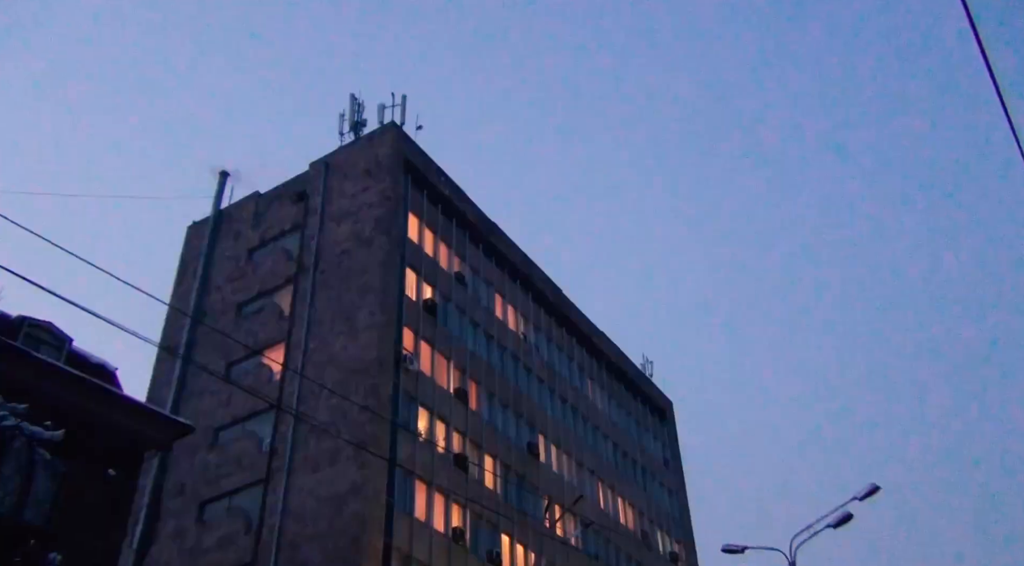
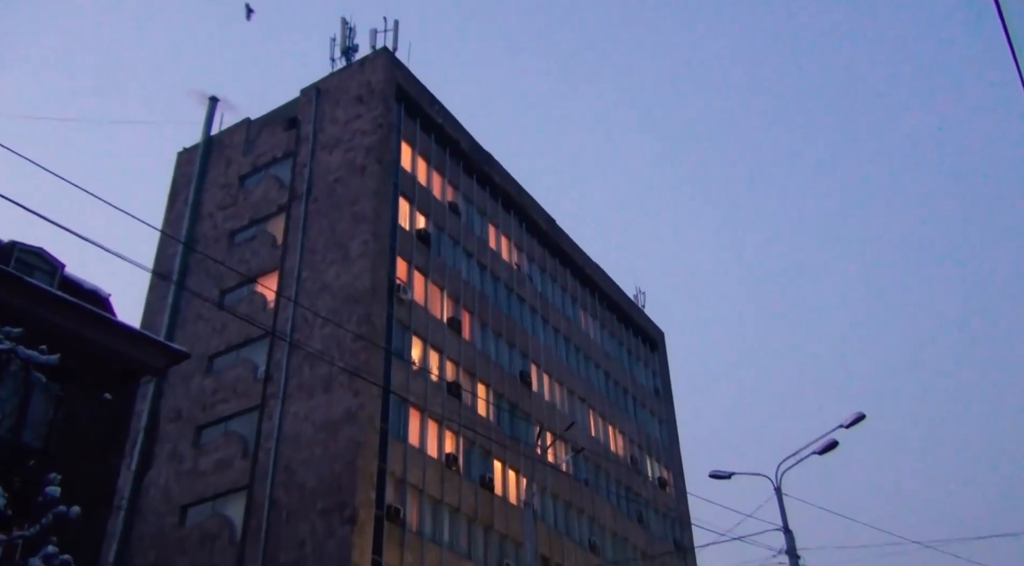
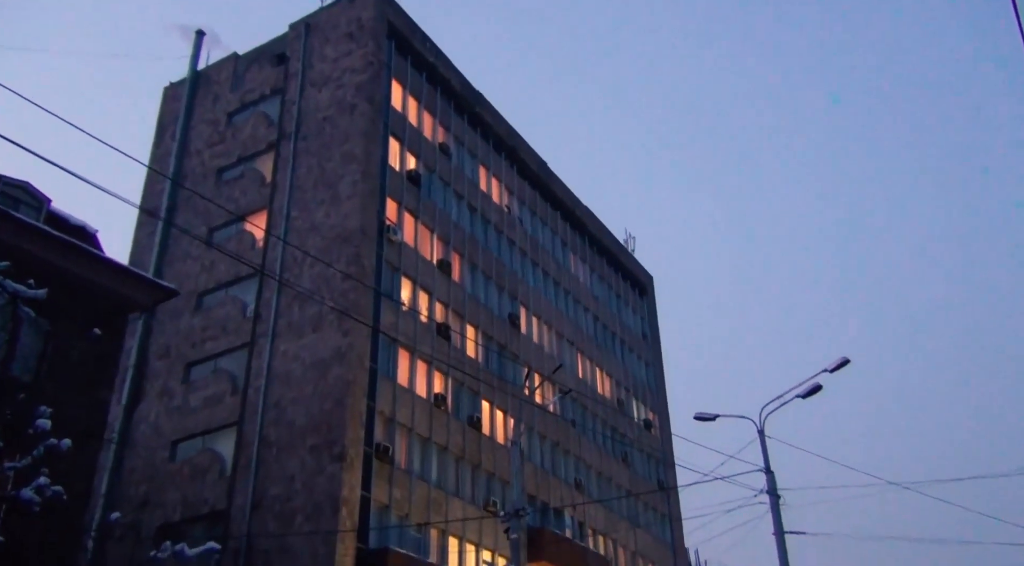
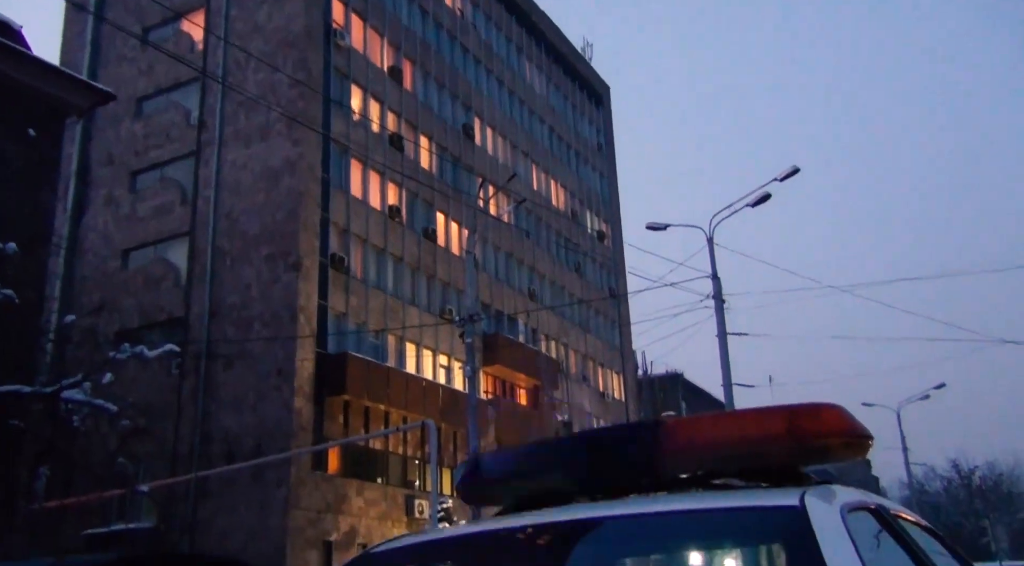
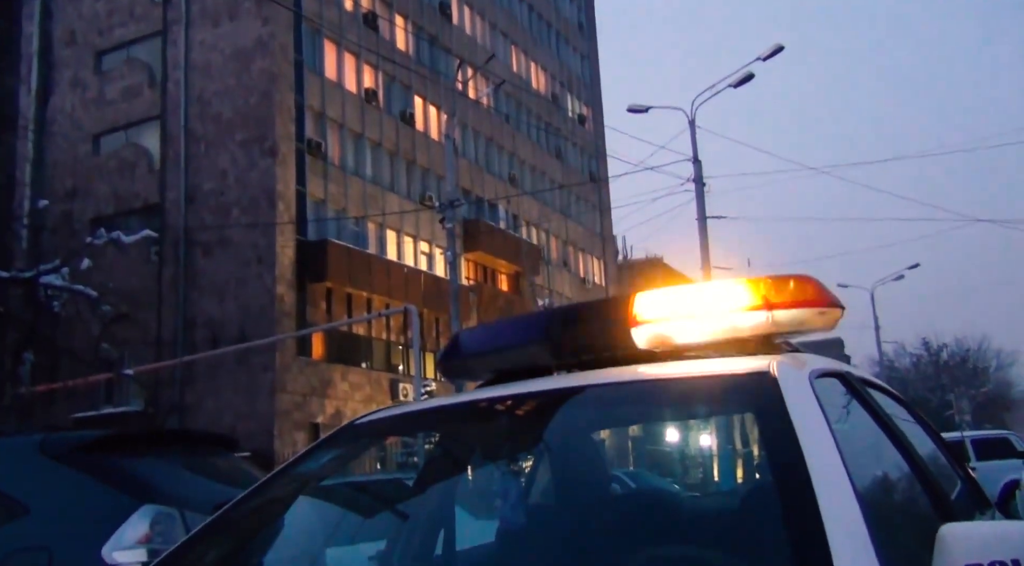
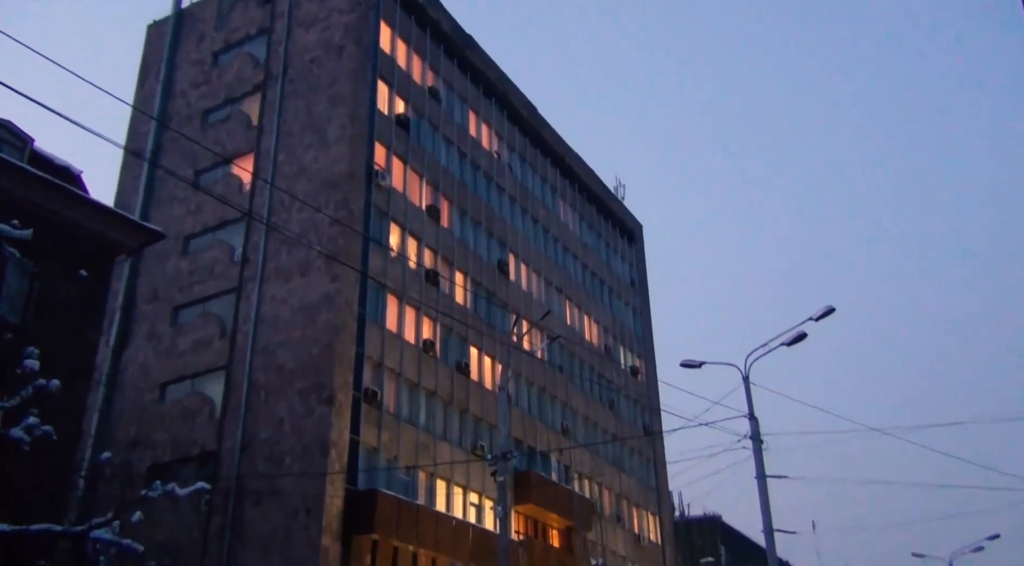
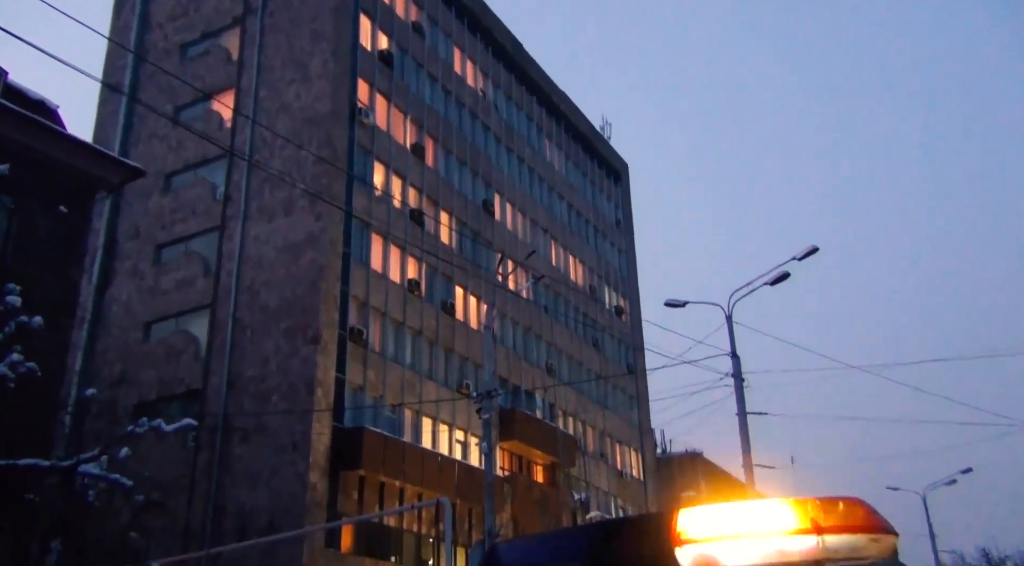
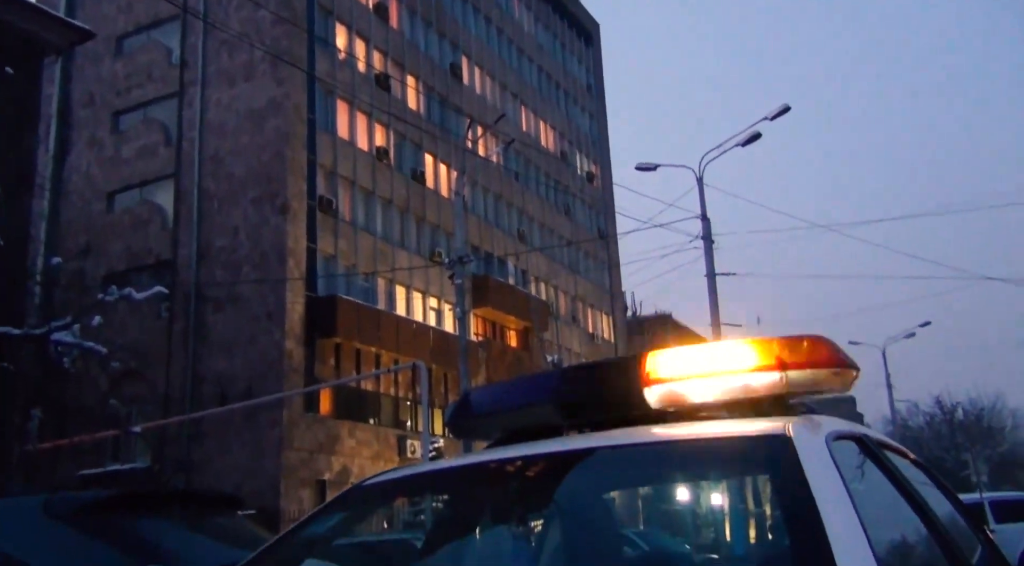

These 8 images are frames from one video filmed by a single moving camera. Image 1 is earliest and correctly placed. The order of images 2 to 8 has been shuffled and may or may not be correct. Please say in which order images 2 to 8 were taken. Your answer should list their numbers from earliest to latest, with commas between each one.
2, 3, 6, 7, 4, 8, 5
